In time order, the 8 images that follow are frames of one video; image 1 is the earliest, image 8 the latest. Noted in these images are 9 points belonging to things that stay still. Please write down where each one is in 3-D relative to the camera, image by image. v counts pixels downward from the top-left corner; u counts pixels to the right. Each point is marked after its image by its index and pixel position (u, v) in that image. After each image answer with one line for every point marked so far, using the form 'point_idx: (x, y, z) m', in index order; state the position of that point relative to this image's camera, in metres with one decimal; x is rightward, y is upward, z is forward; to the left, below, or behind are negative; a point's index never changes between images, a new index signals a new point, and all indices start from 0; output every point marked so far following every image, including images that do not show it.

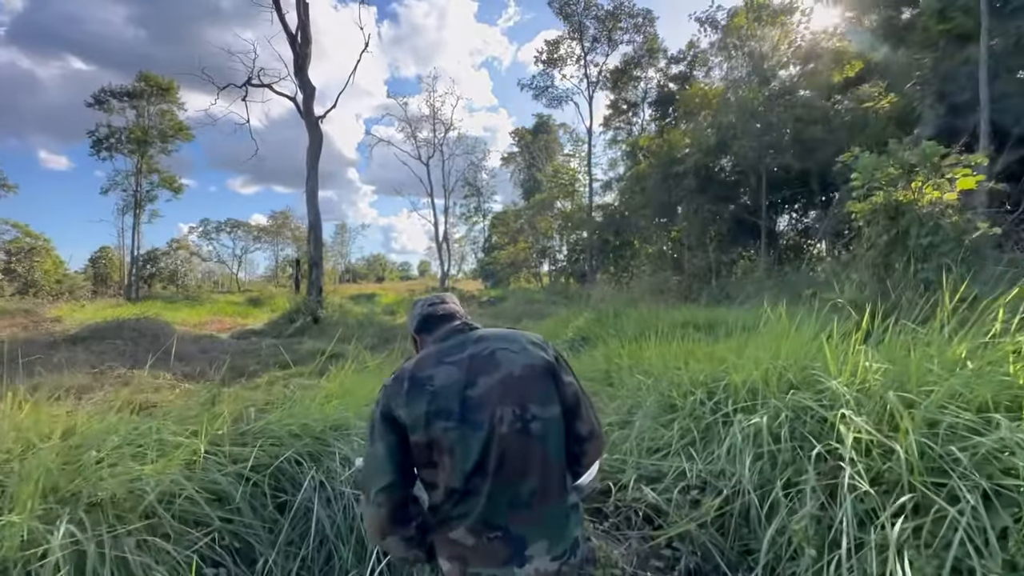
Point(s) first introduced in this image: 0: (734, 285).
0: (+5.0, +0.1, +10.8) m
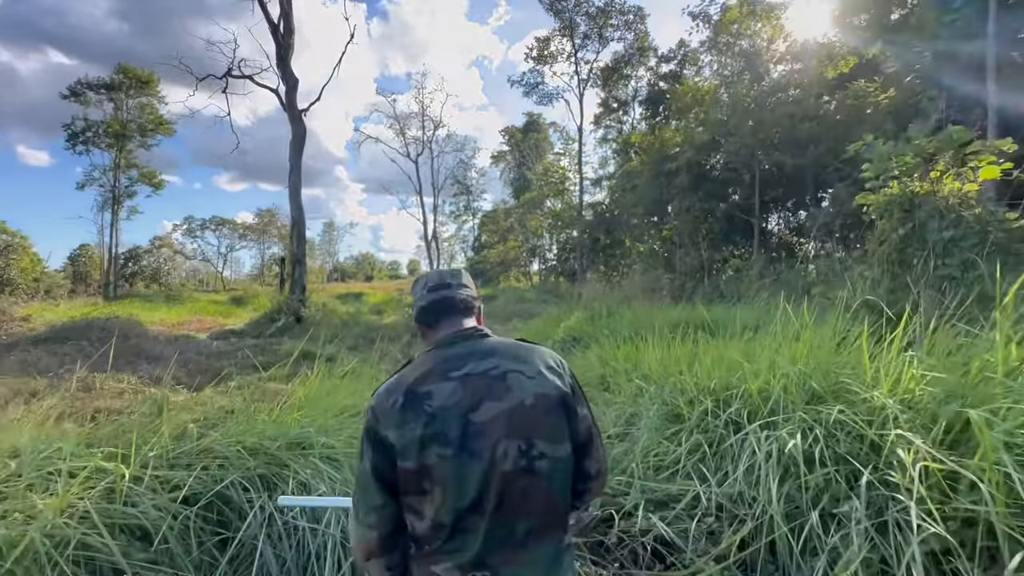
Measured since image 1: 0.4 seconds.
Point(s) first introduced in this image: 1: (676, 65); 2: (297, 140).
0: (+4.7, +0.1, +10.6) m
1: (+6.2, +8.4, +18.9) m
2: (-6.5, +4.5, +14.4) m
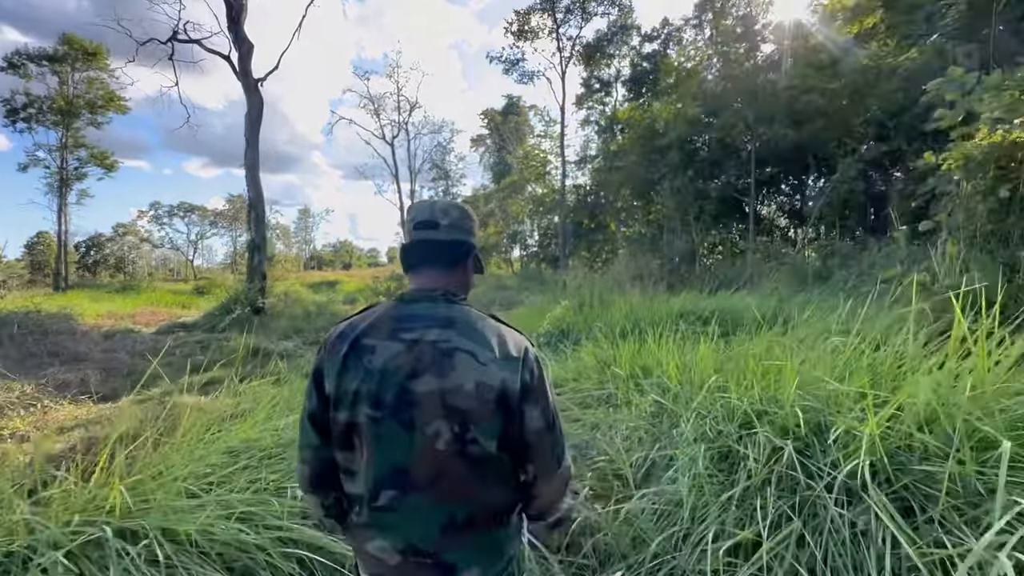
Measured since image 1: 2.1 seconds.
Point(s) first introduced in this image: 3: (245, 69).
0: (+4.3, +0.4, +9.8) m
1: (+5.4, +8.9, +17.9) m
2: (-7.1, +4.8, +13.1) m
3: (-7.2, +5.9, +12.8) m
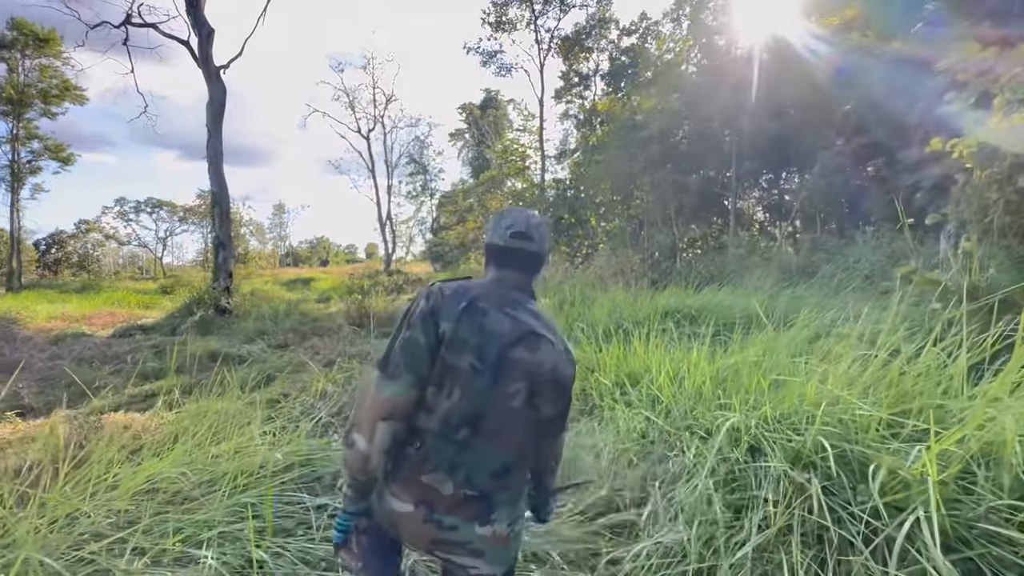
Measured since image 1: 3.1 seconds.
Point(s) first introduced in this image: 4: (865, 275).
0: (+3.9, +0.5, +9.6) m
1: (+4.5, +9.1, +17.7) m
2: (-7.7, +4.9, +12.4) m
3: (-7.8, +5.9, +12.1) m
4: (+4.0, +0.1, +5.4) m
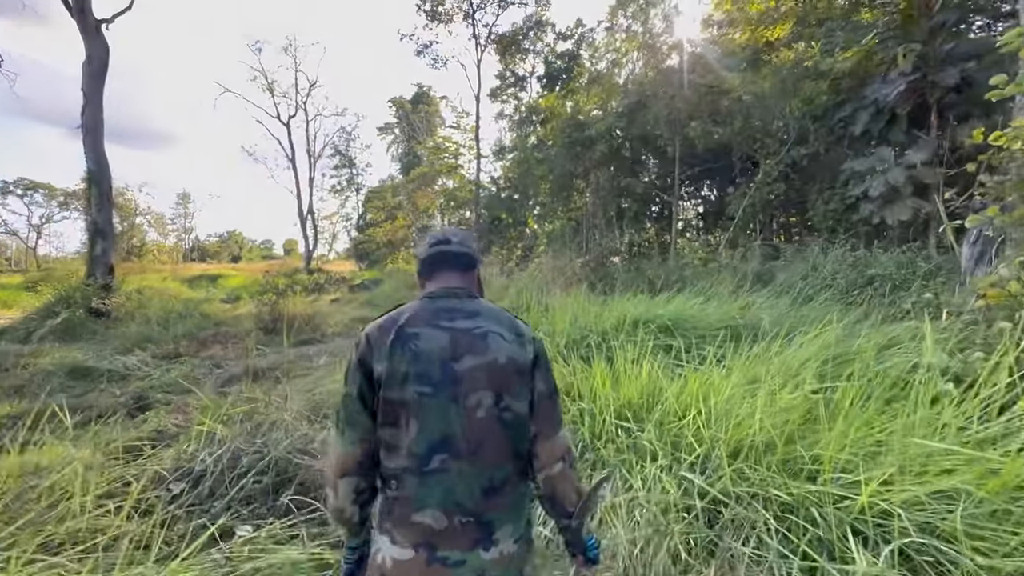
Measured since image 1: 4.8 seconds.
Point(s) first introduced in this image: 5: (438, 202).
0: (+2.7, +0.4, +9.3) m
1: (+2.3, +9.0, +17.5) m
2: (-9.1, +4.9, +10.4) m
3: (-9.1, +5.9, +10.1) m
4: (+3.5, 0.0, +5.2) m
5: (-2.4, +2.8, +16.0) m
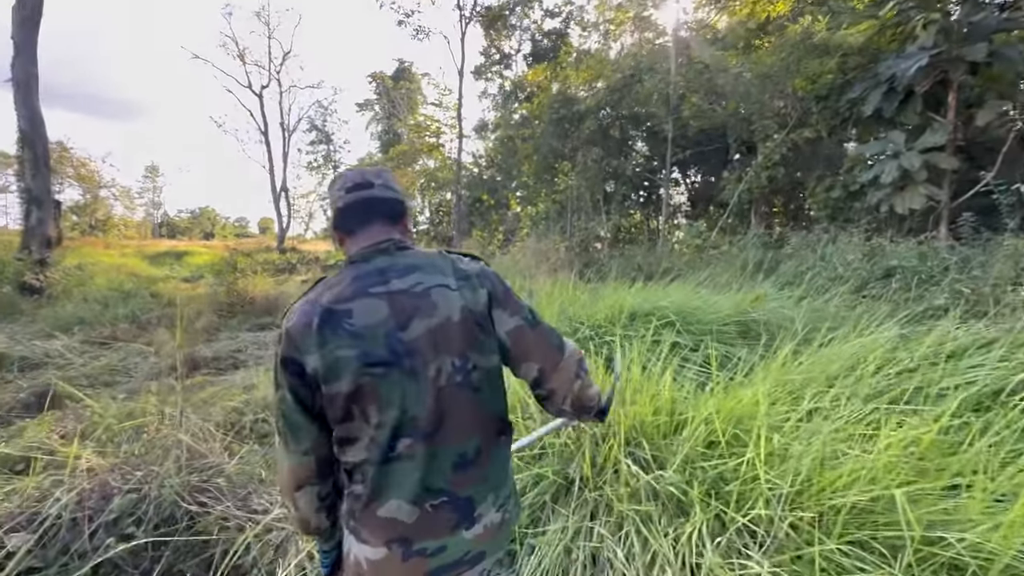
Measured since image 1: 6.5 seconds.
0: (+2.4, +0.6, +8.8) m
1: (+1.8, +9.5, +16.6) m
2: (-9.3, +5.4, +9.2) m
3: (-9.3, +6.4, +8.9) m
4: (+3.3, +0.1, +4.7) m
5: (-3.0, +3.4, +15.2) m
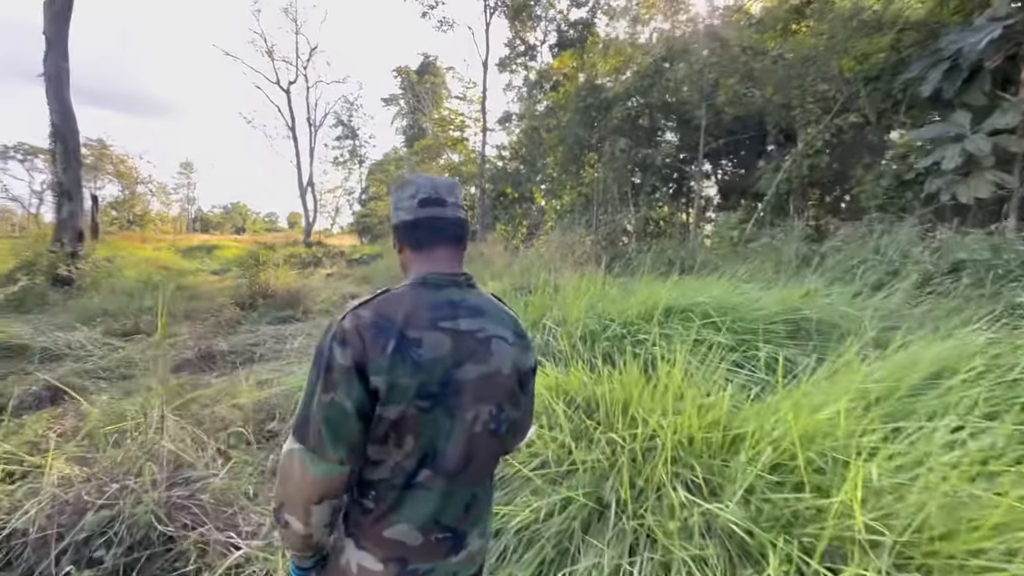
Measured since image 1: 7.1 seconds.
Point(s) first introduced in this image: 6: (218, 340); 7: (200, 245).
0: (+2.8, +0.7, +8.4) m
1: (+2.7, +9.6, +16.1) m
2: (-8.9, +5.6, +9.3) m
3: (-8.8, +6.6, +9.0) m
4: (+3.5, +0.1, +4.2) m
5: (-2.2, +3.6, +15.0) m
6: (-3.5, -0.6, +5.8) m
7: (-13.2, +1.8, +19.8) m
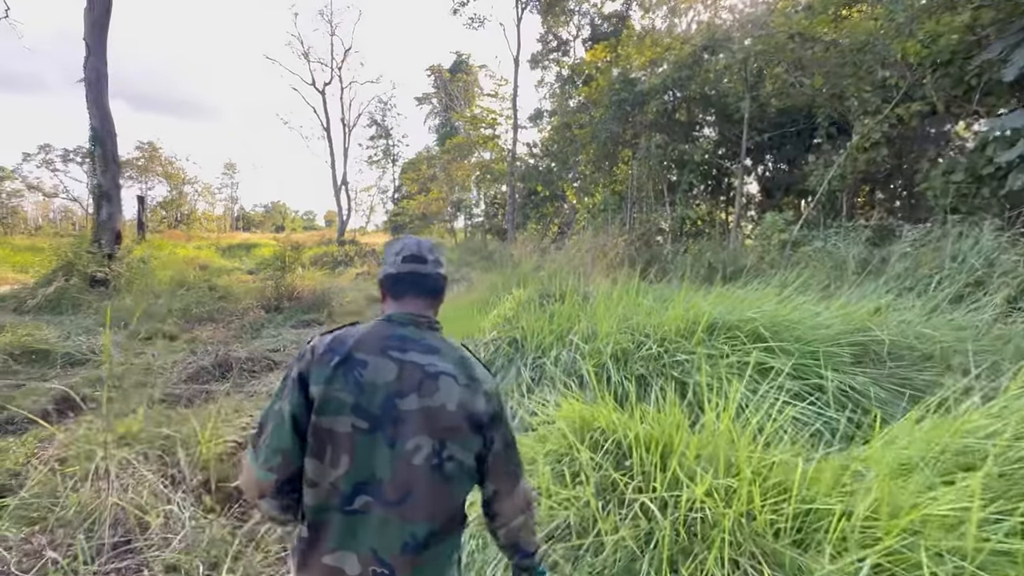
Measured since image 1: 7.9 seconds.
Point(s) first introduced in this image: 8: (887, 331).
0: (+3.3, +0.6, +7.9) m
1: (+3.7, +9.6, +15.5) m
2: (-8.3, +5.6, +9.5) m
3: (-8.2, +6.6, +9.2) m
4: (+3.7, 0.0, +3.7) m
5: (-1.3, +3.5, +14.8) m
6: (-3.2, -0.7, +5.7) m
7: (-11.9, +1.9, +20.3) m
8: (+2.4, -0.3, +3.0) m
